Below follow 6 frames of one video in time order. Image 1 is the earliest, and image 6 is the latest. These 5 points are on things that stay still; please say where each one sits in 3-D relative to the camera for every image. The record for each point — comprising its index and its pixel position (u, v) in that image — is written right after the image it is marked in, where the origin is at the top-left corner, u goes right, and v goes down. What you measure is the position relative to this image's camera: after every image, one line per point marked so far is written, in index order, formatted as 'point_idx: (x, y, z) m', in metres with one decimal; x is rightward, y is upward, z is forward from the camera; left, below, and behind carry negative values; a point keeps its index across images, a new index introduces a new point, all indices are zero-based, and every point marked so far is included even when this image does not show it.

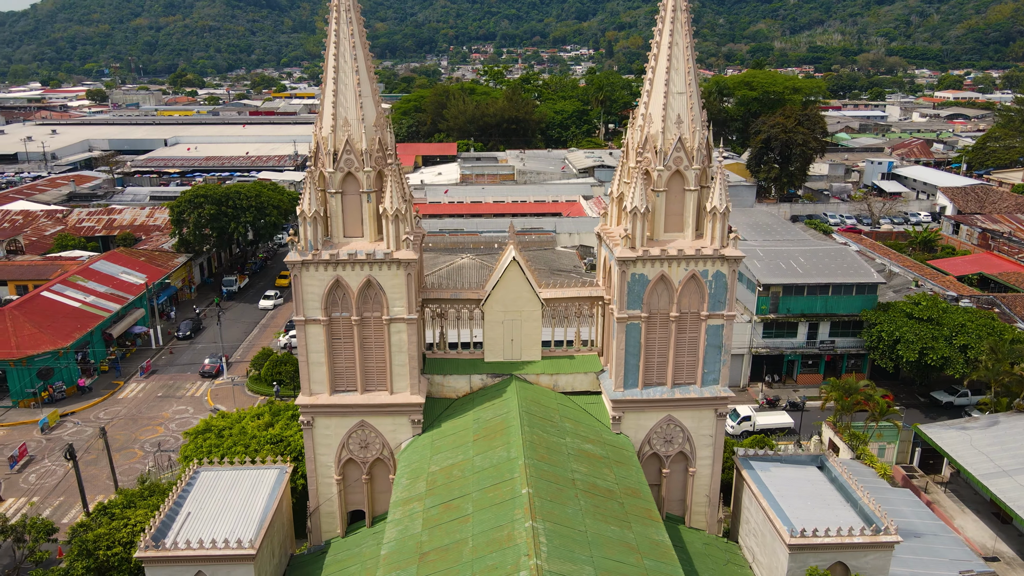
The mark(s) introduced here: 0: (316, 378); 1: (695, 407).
0: (-4.2, -1.9, +15.9) m
1: (+4.1, -2.7, +16.5) m
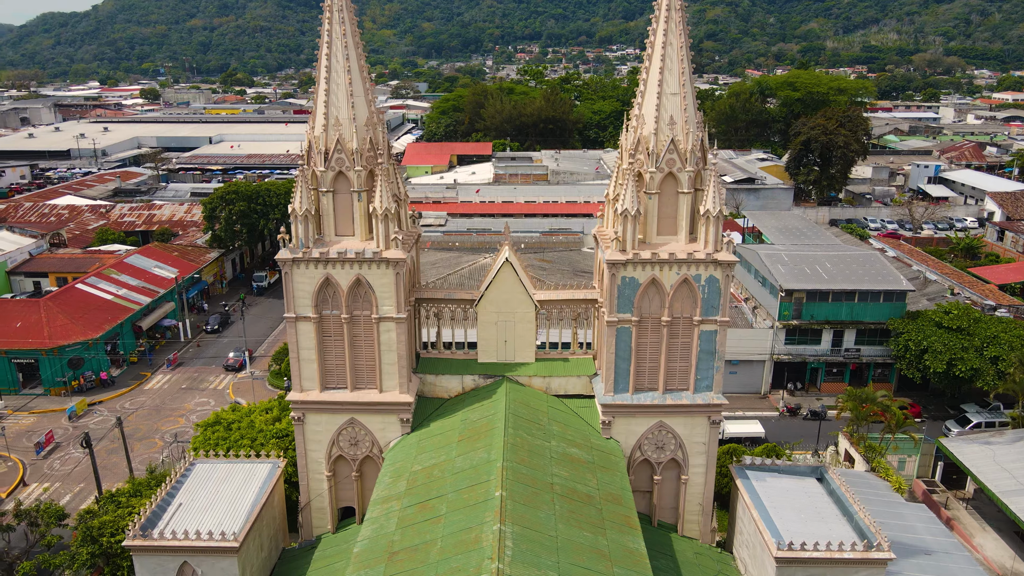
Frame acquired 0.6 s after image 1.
0: (-4.5, -1.9, +16.1) m
1: (+3.8, -2.8, +16.2) m
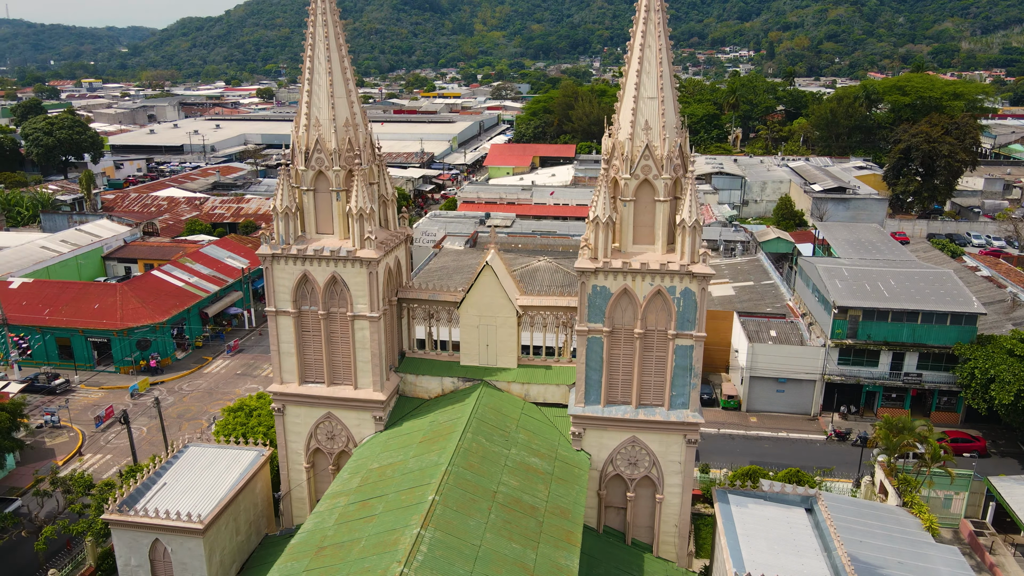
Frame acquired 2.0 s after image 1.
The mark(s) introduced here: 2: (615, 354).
0: (-5.1, -1.8, +16.6) m
1: (+3.1, -3.0, +15.6) m
2: (+2.1, -1.4, +15.4) m
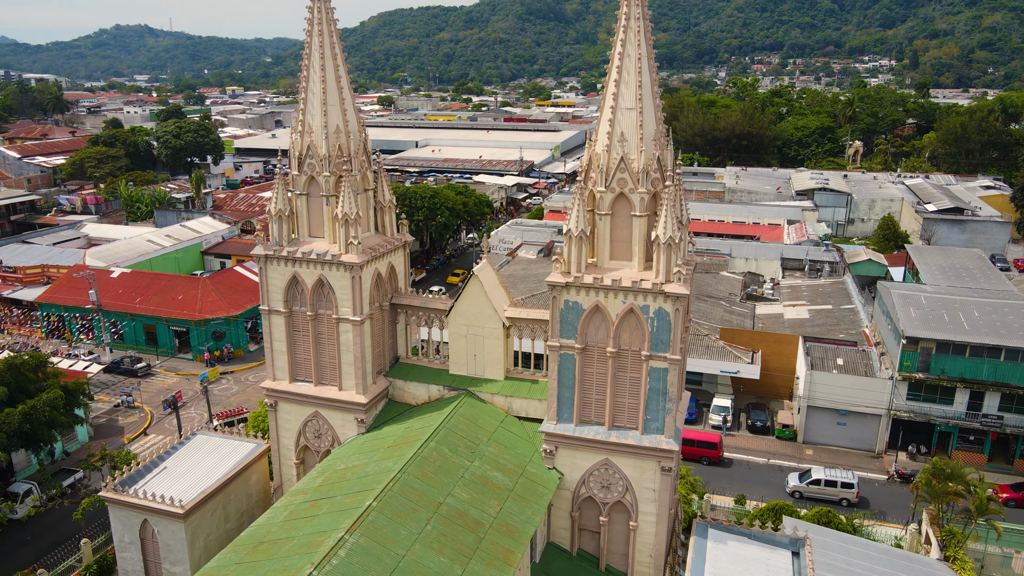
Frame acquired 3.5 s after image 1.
0: (-5.4, -1.8, +17.2) m
1: (+2.5, -3.4, +14.9) m
2: (+1.5, -1.7, +14.9) m
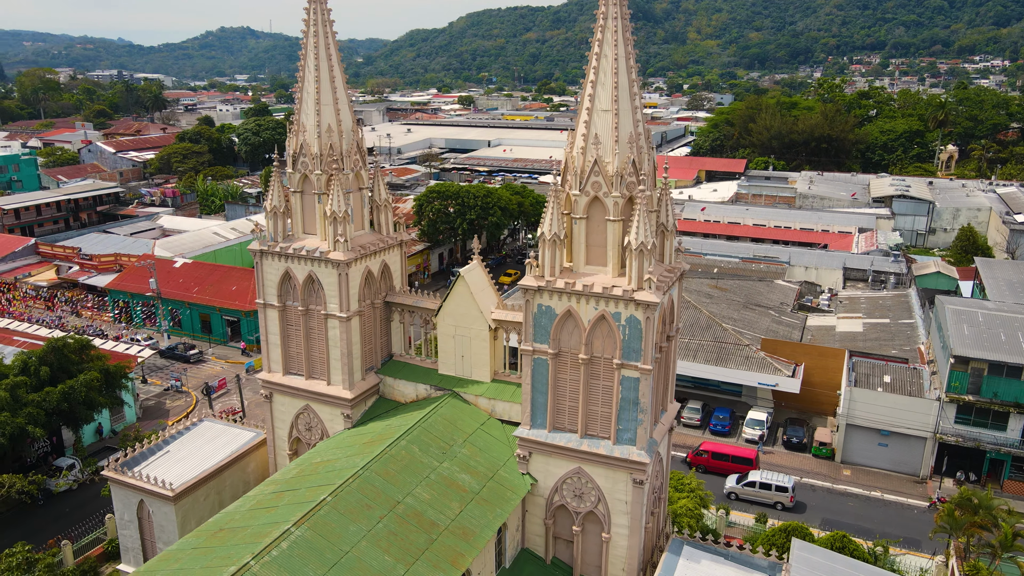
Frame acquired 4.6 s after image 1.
0: (-5.7, -1.6, +17.7) m
1: (+1.9, -3.5, +14.6) m
2: (+1.0, -1.8, +14.7) m
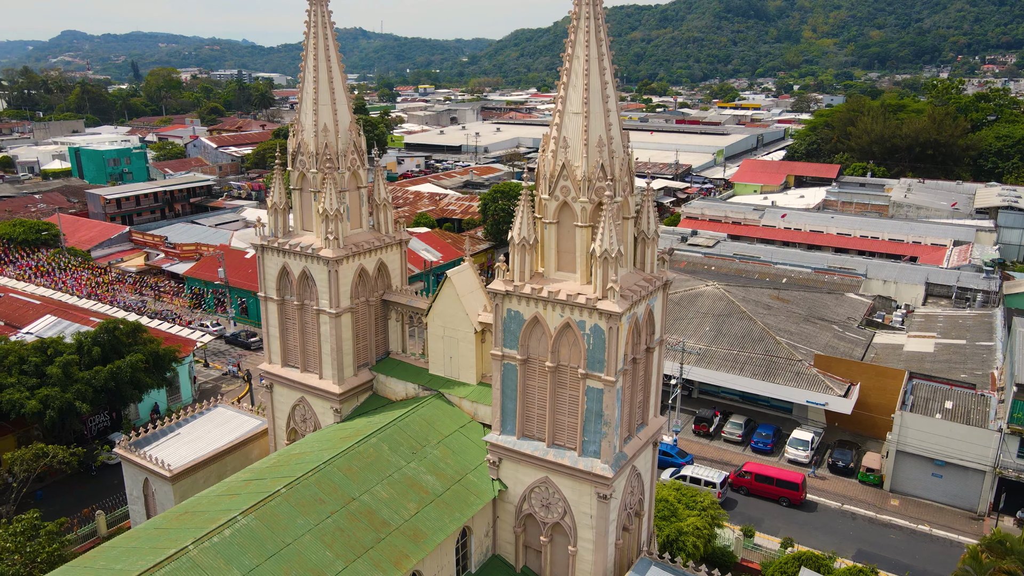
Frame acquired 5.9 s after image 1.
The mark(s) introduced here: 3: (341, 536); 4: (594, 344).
0: (-5.8, -1.5, +18.2) m
1: (+1.1, -3.6, +14.2) m
2: (+0.4, -1.9, +14.4) m
3: (-3.0, -4.3, +12.8) m
4: (+1.5, -1.0, +13.4) m
